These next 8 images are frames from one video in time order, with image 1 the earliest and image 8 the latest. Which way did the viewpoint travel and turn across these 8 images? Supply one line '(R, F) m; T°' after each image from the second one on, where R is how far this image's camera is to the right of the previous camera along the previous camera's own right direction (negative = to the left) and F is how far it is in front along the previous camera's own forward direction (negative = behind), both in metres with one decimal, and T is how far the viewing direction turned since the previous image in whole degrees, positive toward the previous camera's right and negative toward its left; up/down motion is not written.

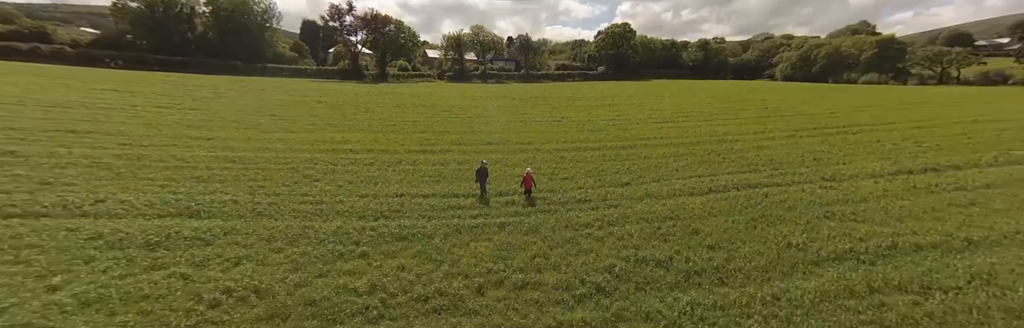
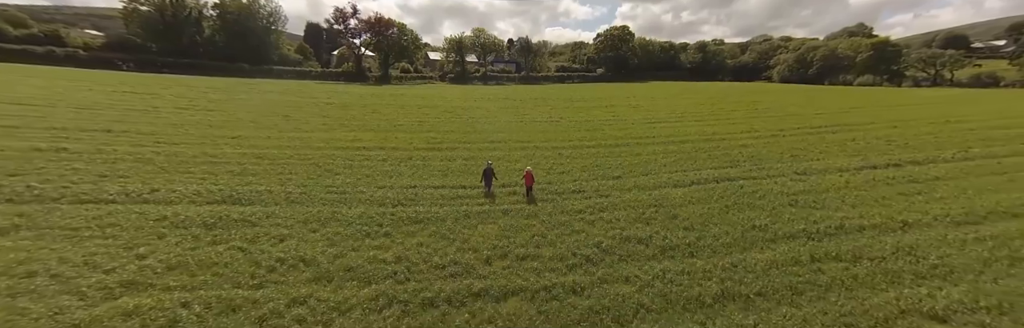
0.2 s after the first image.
(-0.1, -1.0) m; 0°
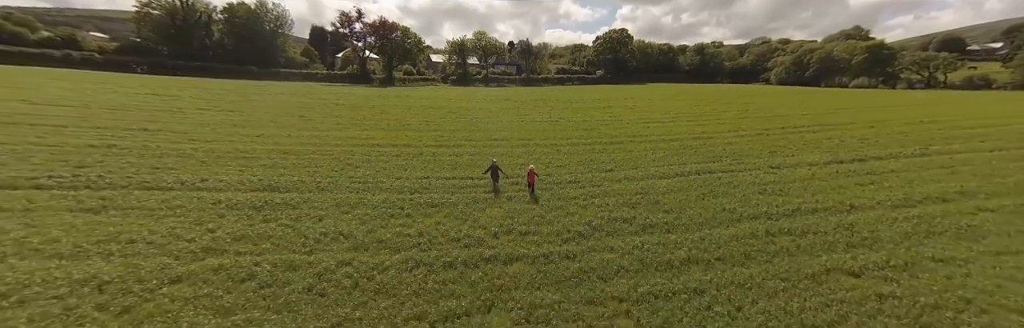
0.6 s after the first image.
(-0.1, -1.1) m; 0°
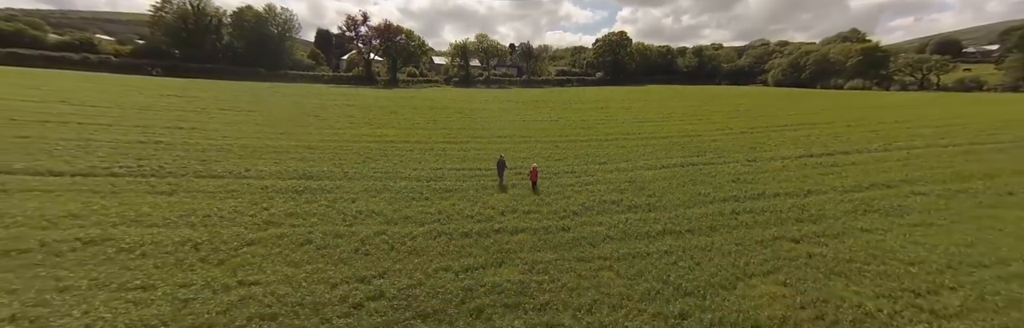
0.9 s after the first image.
(-0.1, -1.3) m; 0°
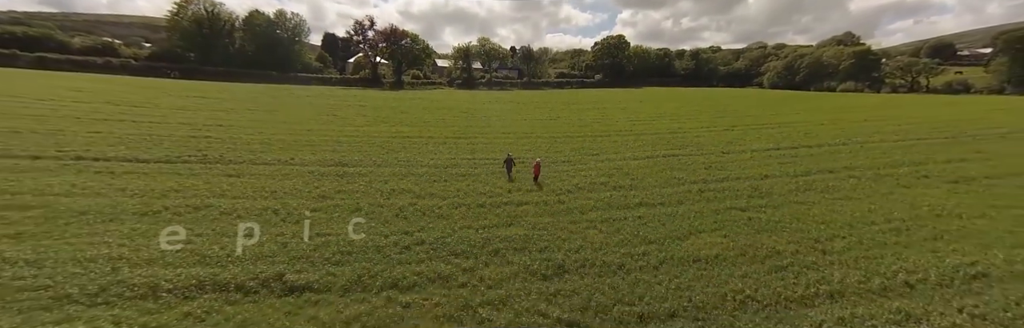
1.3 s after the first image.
(-0.2, -1.8) m; 0°
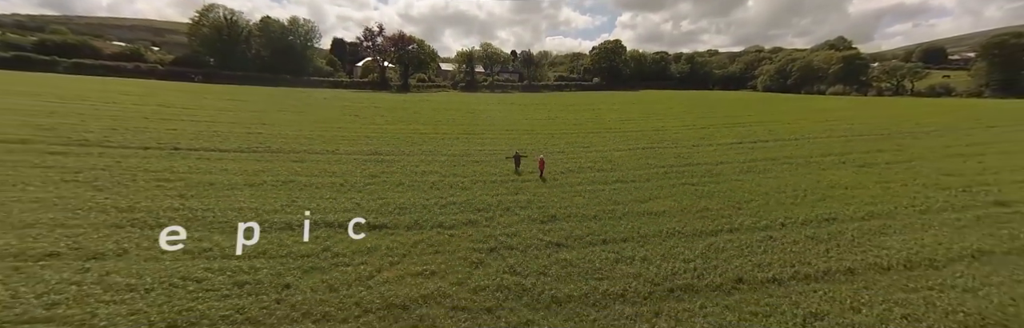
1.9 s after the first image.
(-0.2, -2.6) m; 0°
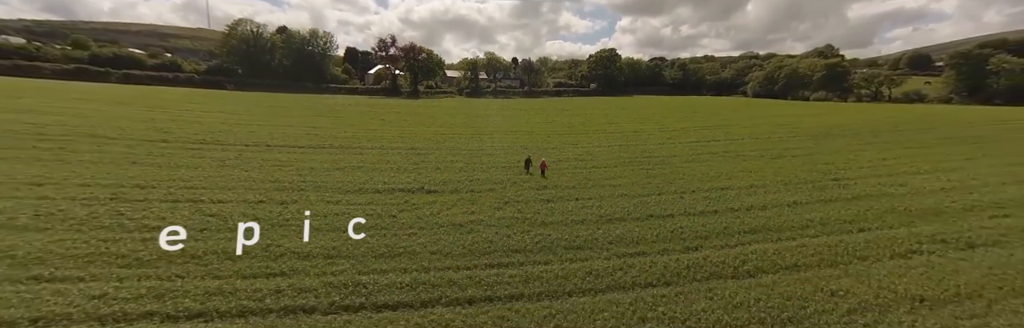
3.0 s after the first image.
(-0.2, -4.2) m; 0°
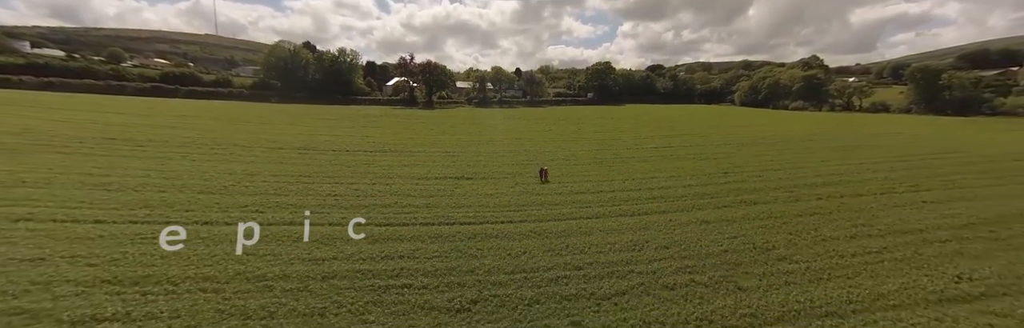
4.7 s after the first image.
(-0.3, -6.7) m; 0°
